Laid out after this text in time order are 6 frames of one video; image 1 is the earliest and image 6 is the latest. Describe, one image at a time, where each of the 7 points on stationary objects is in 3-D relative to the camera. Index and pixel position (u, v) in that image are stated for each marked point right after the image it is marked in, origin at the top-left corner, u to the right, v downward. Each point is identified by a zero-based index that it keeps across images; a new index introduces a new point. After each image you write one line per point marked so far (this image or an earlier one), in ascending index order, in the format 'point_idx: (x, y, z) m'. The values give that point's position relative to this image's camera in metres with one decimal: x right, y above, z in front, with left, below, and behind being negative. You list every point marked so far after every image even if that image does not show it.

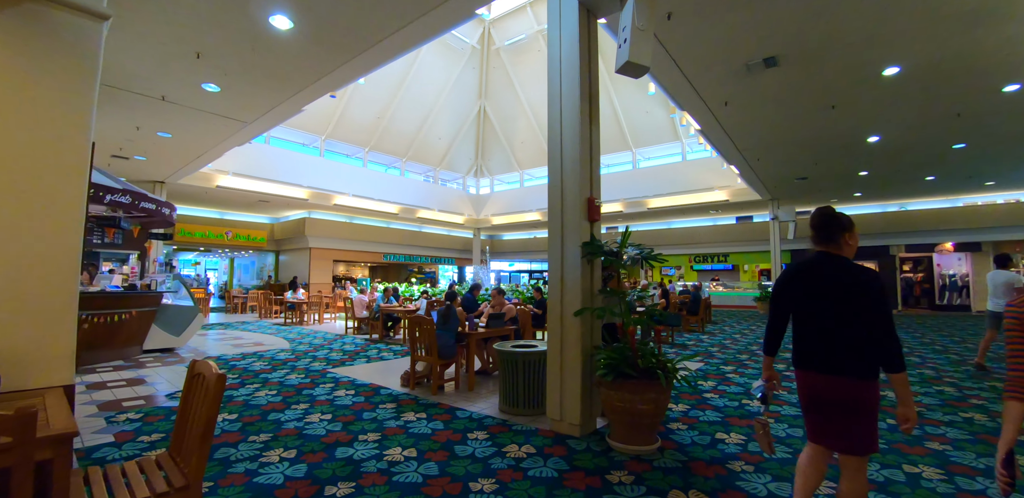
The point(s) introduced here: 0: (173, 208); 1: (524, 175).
0: (-5.4, +0.6, +6.6) m
1: (+0.6, +3.3, +19.1) m
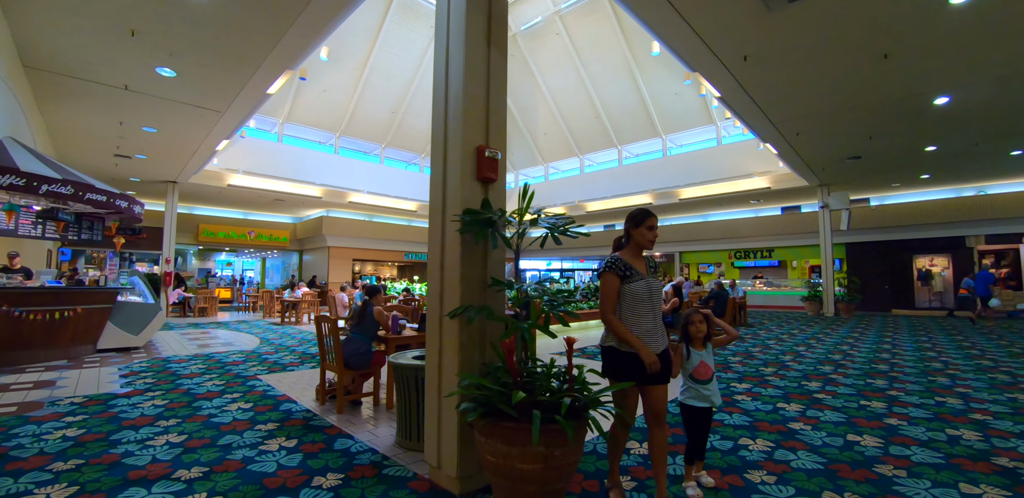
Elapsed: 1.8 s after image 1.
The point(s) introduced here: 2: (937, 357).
0: (-5.7, +0.7, +6.3) m
1: (+1.6, +3.4, +18.1) m
2: (+6.2, -1.5, +6.1) m
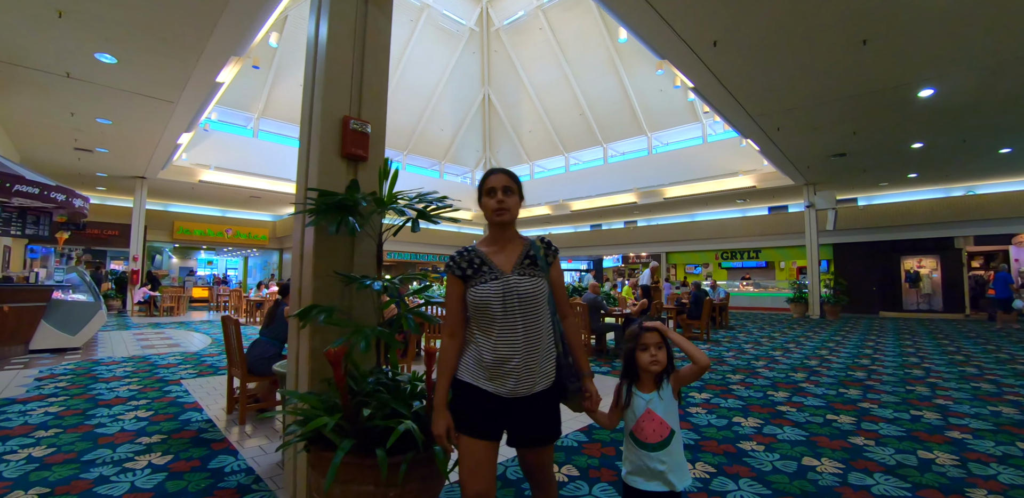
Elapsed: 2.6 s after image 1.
0: (-6.3, +0.8, +6.0) m
1: (+1.0, +3.5, +17.8) m
2: (+5.7, -1.5, +5.9) m
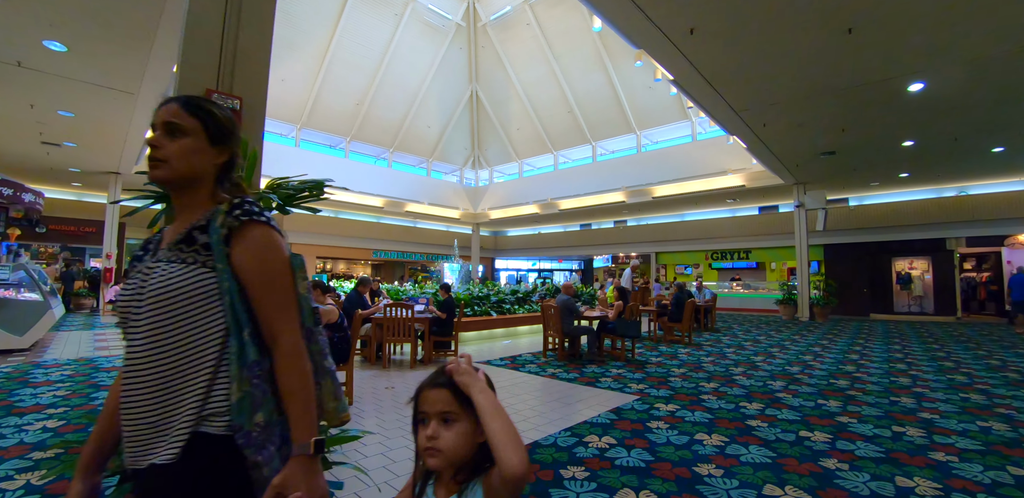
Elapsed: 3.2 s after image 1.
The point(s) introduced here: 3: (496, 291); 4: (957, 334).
0: (-6.6, +0.8, +5.7) m
1: (+0.5, +3.5, +17.6) m
2: (+5.3, -1.5, +5.6) m
3: (-0.3, -0.8, +7.9) m
4: (+8.9, -1.7, +8.4) m
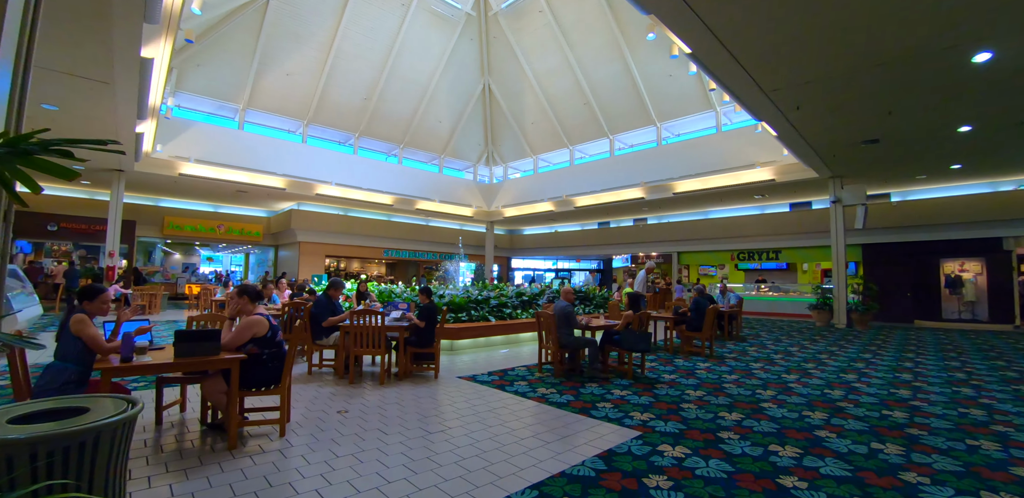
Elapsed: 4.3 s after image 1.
0: (-6.7, +0.9, +5.4) m
1: (+1.1, +3.5, +16.9) m
2: (+5.2, -1.6, +4.8) m
3: (-0.2, -0.8, +7.4) m
4: (+9.0, -1.7, +7.4) m
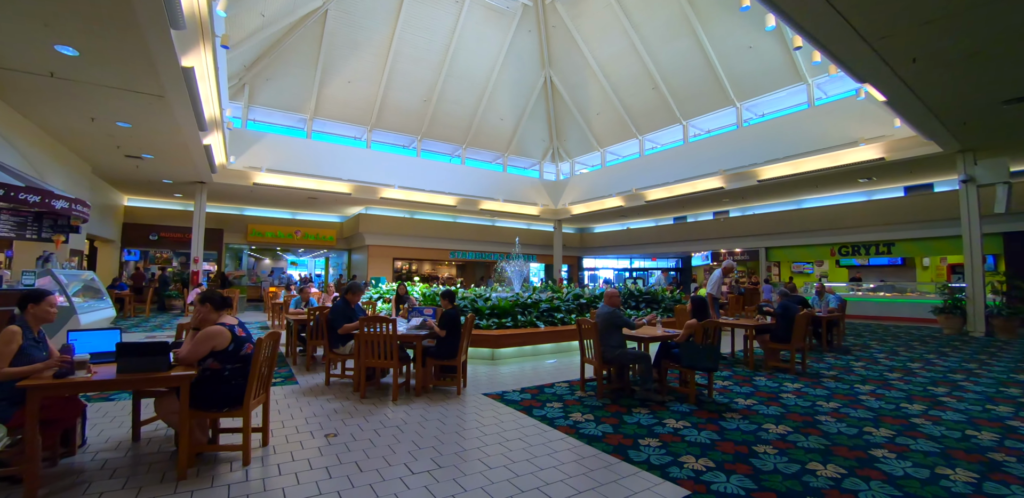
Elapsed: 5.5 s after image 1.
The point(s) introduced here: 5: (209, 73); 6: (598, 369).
0: (-6.1, +0.7, +6.0) m
1: (+3.4, +3.6, +16.0) m
2: (+5.5, -1.4, +3.3) m
3: (+0.6, -0.8, +6.8) m
4: (+9.7, -1.5, +5.2) m
5: (-3.8, +2.2, +5.3) m
6: (+0.8, -1.1, +3.7) m
